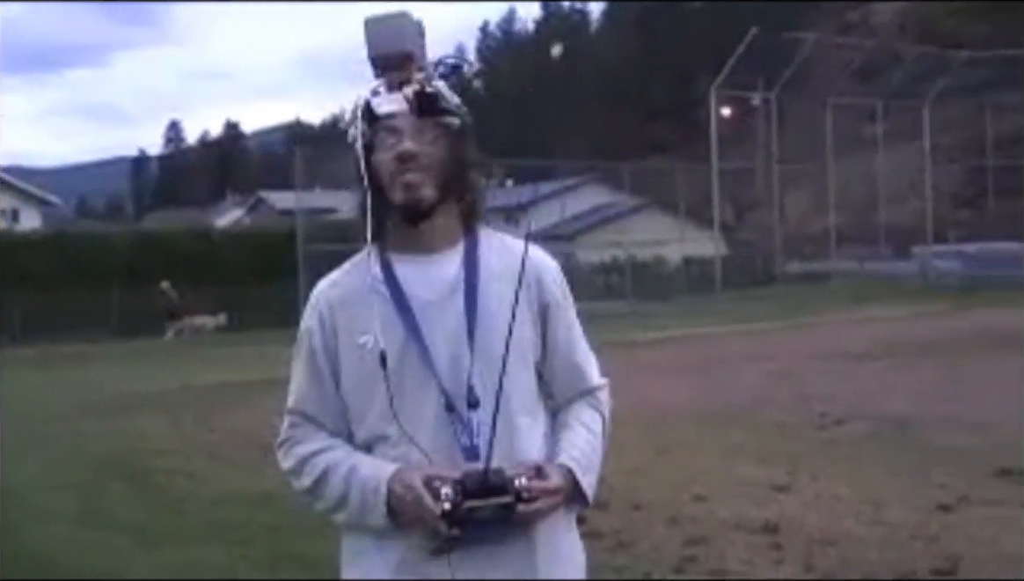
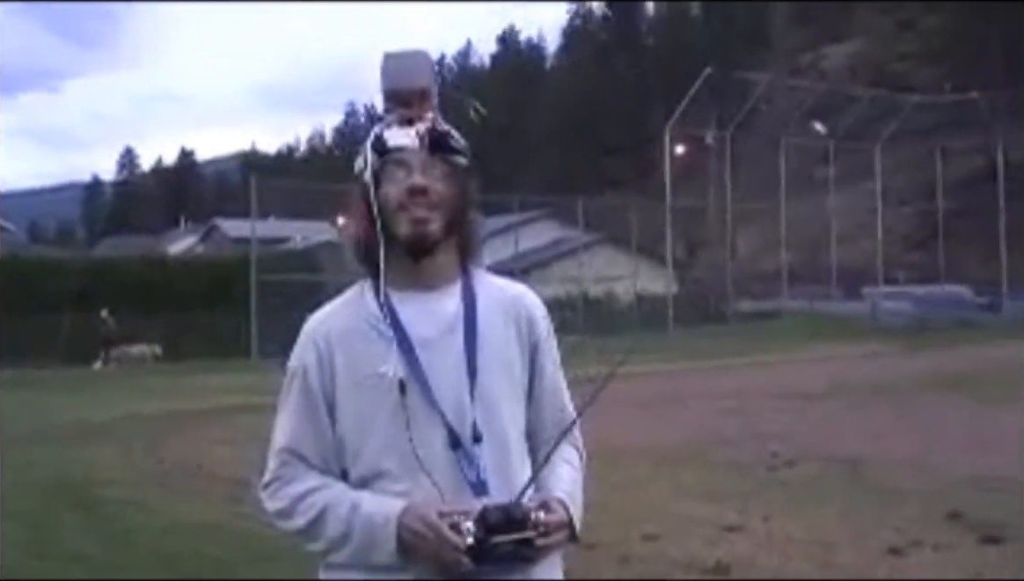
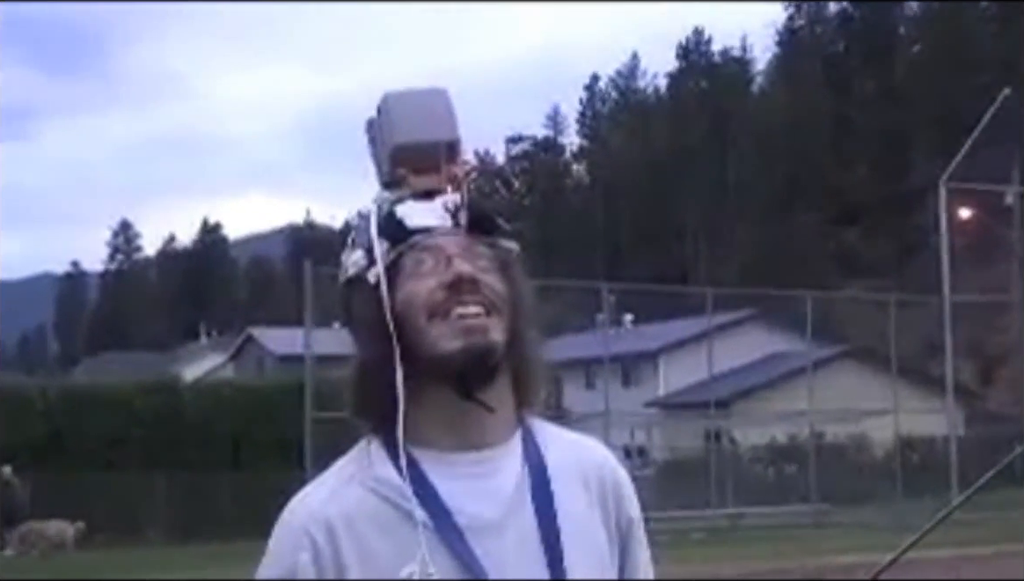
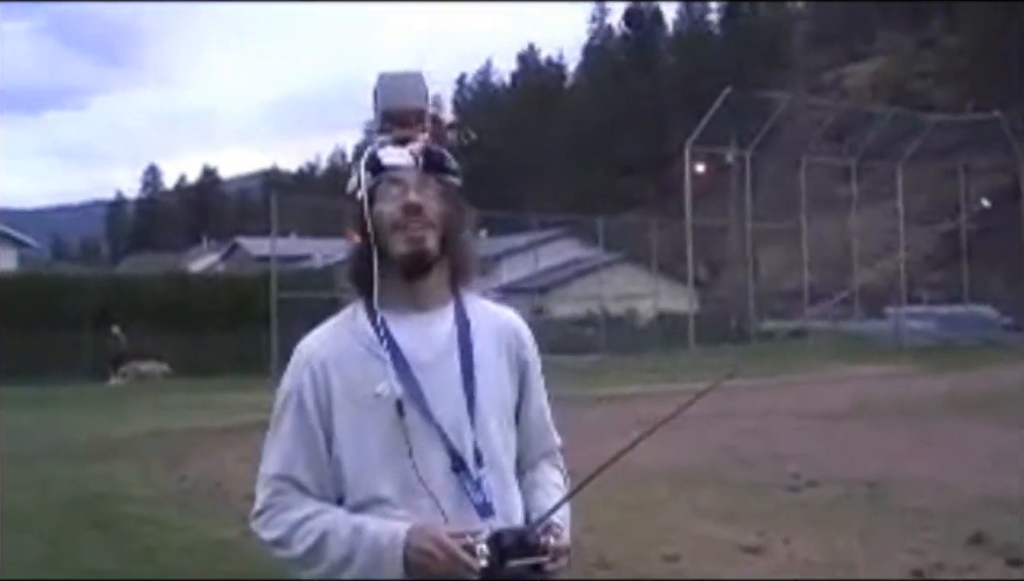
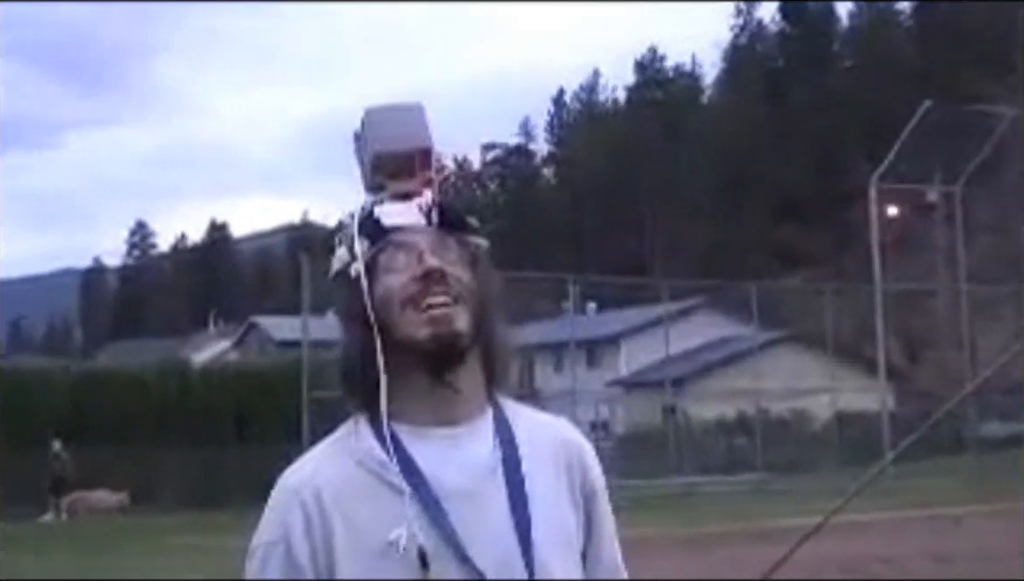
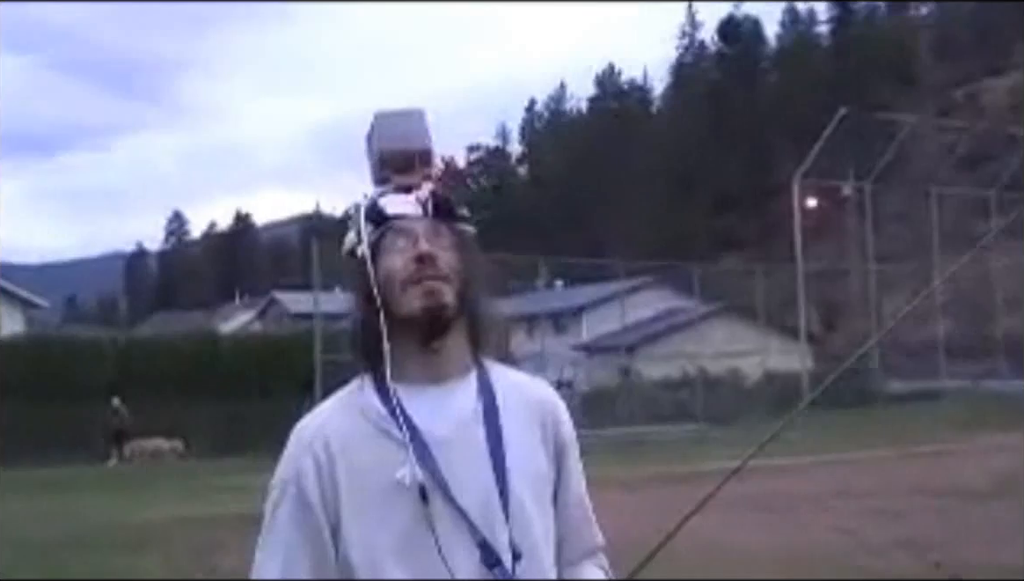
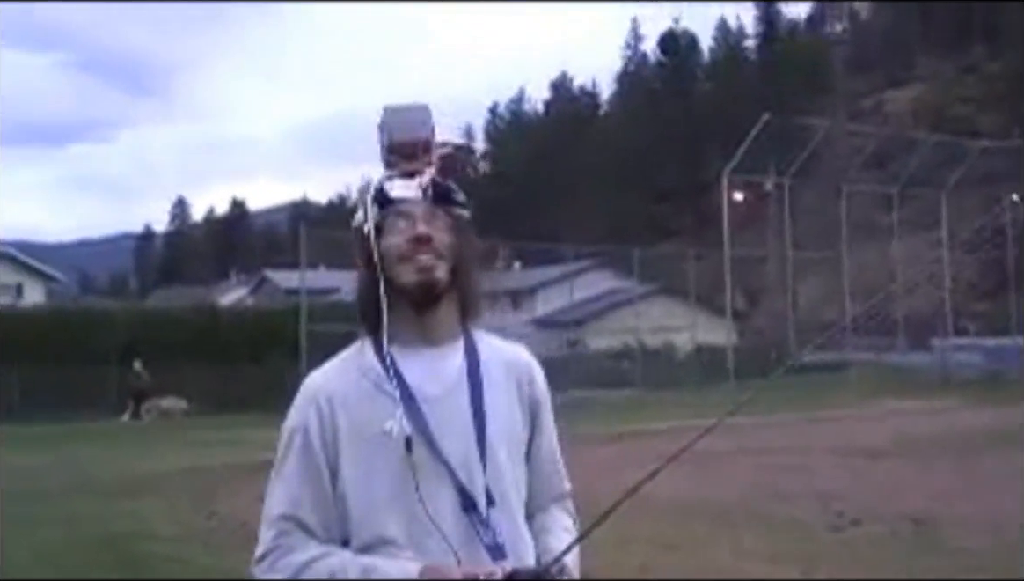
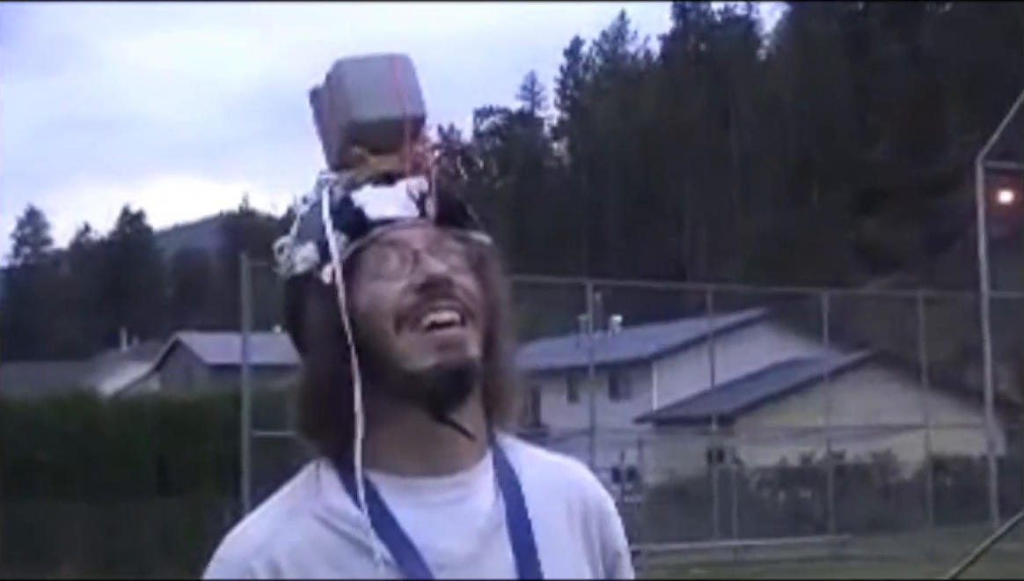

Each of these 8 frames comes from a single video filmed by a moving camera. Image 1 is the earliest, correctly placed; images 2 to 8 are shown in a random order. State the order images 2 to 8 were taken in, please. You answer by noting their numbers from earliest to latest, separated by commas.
2, 4, 7, 6, 5, 3, 8
